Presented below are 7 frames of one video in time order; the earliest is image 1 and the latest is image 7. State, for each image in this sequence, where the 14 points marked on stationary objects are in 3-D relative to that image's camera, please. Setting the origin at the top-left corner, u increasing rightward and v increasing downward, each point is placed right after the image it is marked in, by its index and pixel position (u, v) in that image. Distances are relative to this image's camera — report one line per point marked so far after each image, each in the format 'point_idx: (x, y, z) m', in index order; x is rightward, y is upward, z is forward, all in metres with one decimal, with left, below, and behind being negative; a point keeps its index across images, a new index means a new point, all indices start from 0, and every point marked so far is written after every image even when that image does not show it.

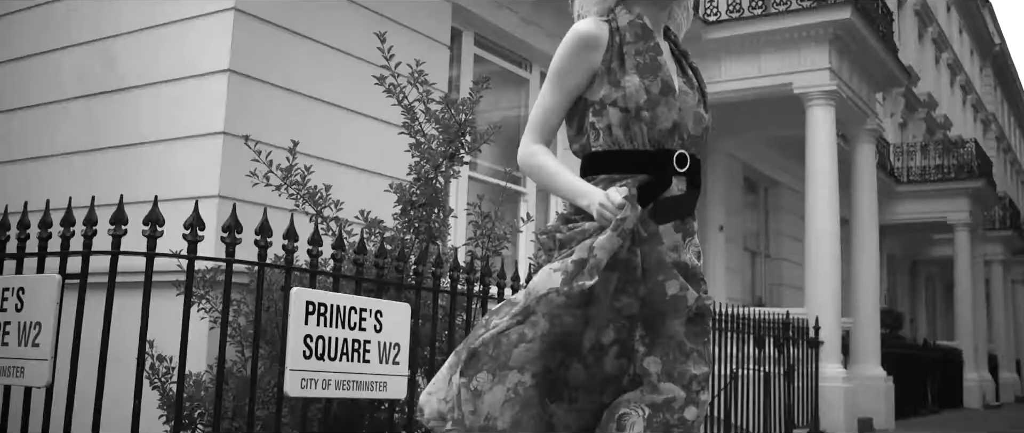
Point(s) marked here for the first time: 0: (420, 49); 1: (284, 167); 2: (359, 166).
0: (-0.6, +1.0, +7.4) m
1: (-0.9, +0.2, +4.8) m
2: (-0.9, +0.3, +6.8) m
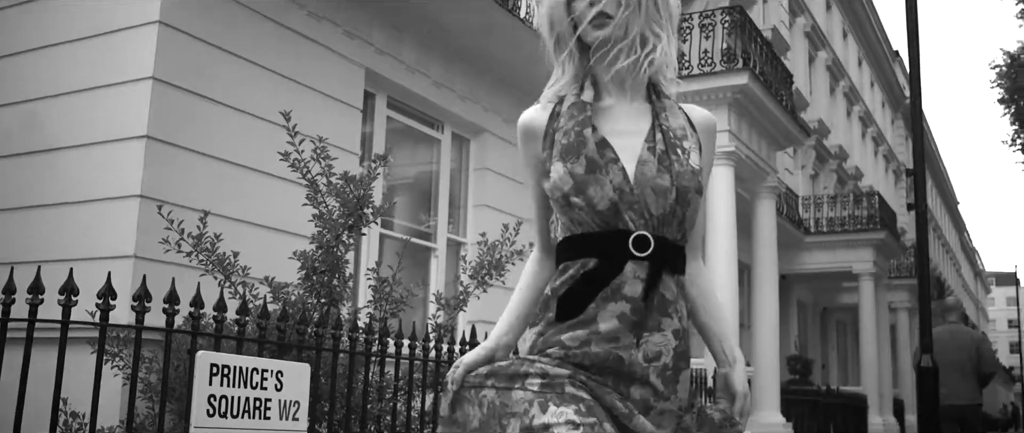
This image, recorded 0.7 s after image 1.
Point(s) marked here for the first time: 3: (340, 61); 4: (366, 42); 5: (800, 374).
0: (-1.2, +0.7, +7.8) m
1: (-1.4, -0.1, +5.1) m
2: (-1.4, -0.1, +7.1) m
3: (-1.1, +1.0, +8.0) m
4: (-1.0, +1.2, +8.3) m
5: (+4.7, -2.6, +19.6) m
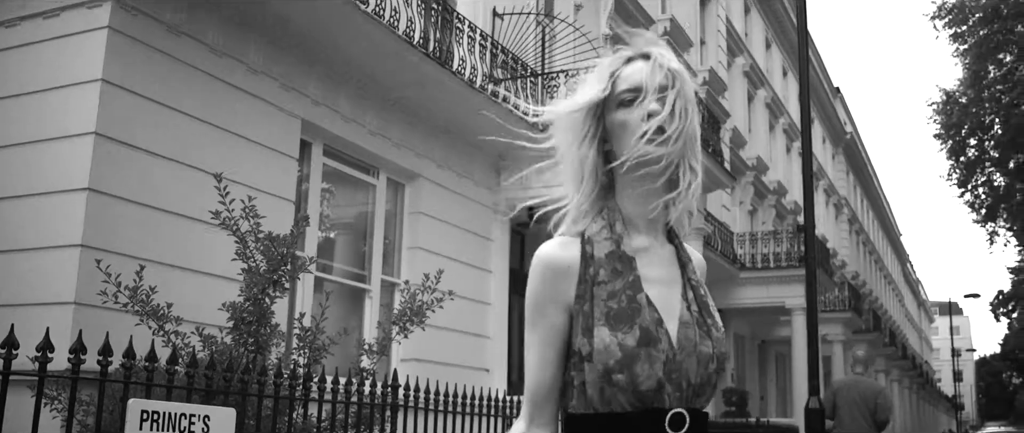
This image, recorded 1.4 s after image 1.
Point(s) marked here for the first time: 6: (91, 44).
0: (-1.7, +0.4, +8.2) m
1: (-1.8, -0.3, +5.5) m
2: (-1.9, -0.3, +7.5) m
3: (-1.7, +0.7, +8.4) m
4: (-1.5, +0.9, +8.7) m
5: (+3.8, -3.2, +20.1) m
6: (-2.4, +1.0, +6.9) m
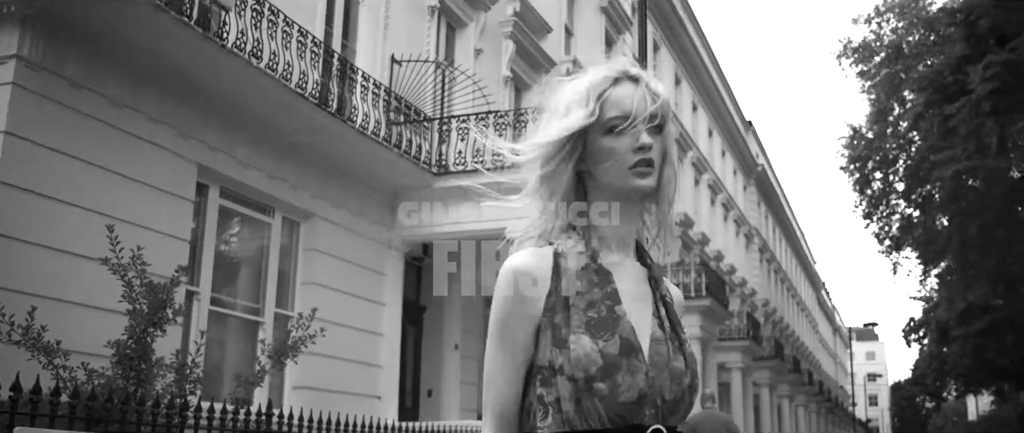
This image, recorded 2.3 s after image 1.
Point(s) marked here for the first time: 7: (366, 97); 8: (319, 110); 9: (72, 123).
0: (-2.6, +0.1, +8.9) m
1: (-2.5, -0.6, +6.1) m
2: (-2.8, -0.6, +8.1) m
3: (-2.6, +0.4, +9.1) m
4: (-2.5, +0.6, +9.4) m
5: (+2.1, -3.8, +21.0) m
6: (-3.3, +0.7, +7.5) m
7: (-1.4, +1.1, +11.5) m
8: (-1.6, +0.9, +9.9) m
9: (-3.0, +0.6, +8.0) m
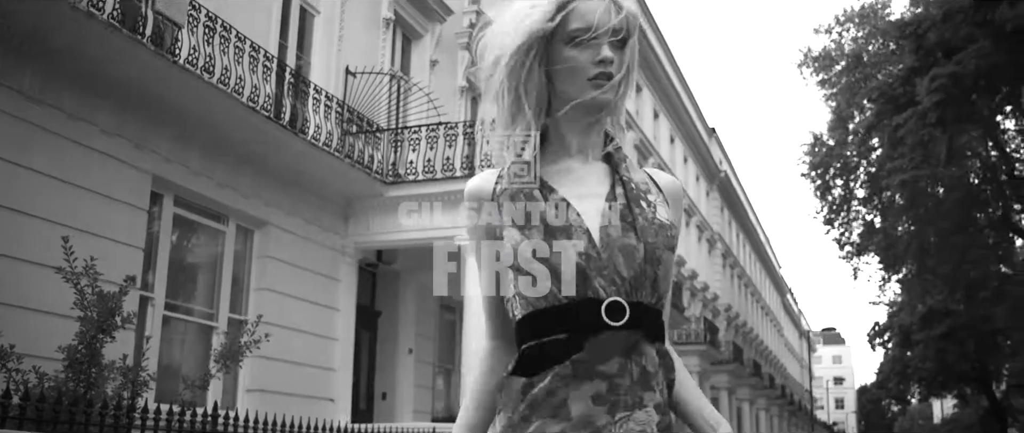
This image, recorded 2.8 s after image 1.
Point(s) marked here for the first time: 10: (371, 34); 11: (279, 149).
0: (-3.0, 0.0, +9.2) m
1: (-2.9, -0.6, +6.5) m
2: (-3.2, -0.7, +8.4) m
3: (-3.0, +0.4, +9.4) m
4: (-2.9, +0.5, +9.7) m
5: (+1.4, -3.9, +21.4) m
6: (-3.7, +0.7, +7.8) m
7: (-1.9, +1.1, +11.9) m
8: (-2.1, +0.8, +10.2) m
9: (-3.4, +0.6, +8.3) m
10: (-1.7, +2.1, +14.0) m
11: (-2.1, +0.6, +10.9) m
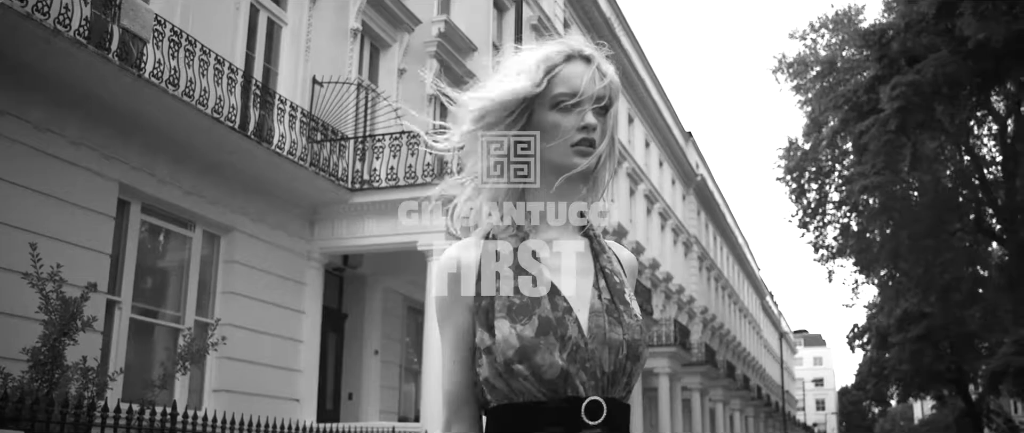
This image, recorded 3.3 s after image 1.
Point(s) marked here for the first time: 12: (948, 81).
0: (-3.4, 0.0, +9.6) m
1: (-3.3, -0.7, +6.8) m
2: (-3.6, -0.7, +8.8) m
3: (-3.4, +0.3, +9.8) m
4: (-3.3, +0.5, +10.1) m
5: (+0.8, -4.0, +21.8) m
6: (-4.0, +0.6, +8.2) m
7: (-2.3, +1.0, +12.3) m
8: (-2.5, +0.7, +10.6) m
9: (-3.8, +0.5, +8.7) m
10: (-2.1, +2.1, +14.4) m
11: (-2.5, +0.6, +11.3) m
12: (+6.9, +2.1, +18.7) m
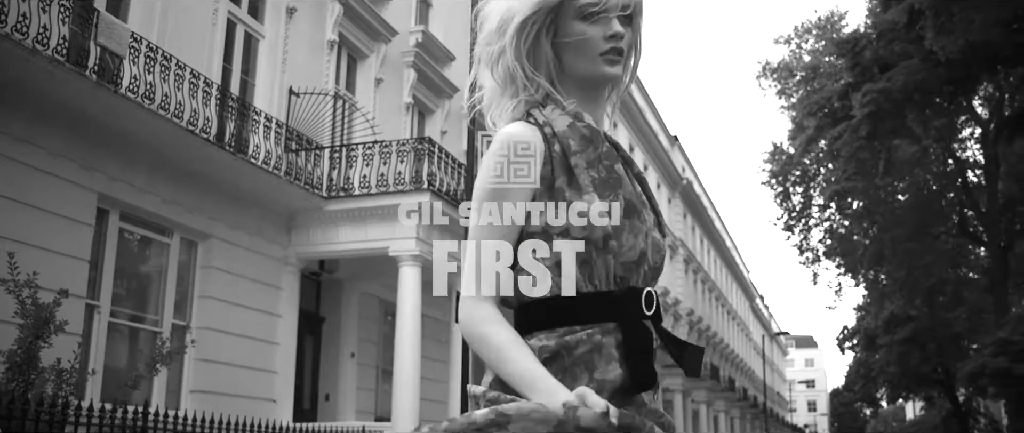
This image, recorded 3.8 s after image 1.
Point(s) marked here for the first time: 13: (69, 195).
0: (-3.8, -0.1, +10.0) m
1: (-3.6, -0.7, +7.3) m
2: (-3.9, -0.8, +9.3) m
3: (-3.7, +0.2, +10.2) m
4: (-3.7, +0.4, +10.6) m
5: (+0.5, -4.1, +22.3) m
6: (-4.4, +0.6, +8.7) m
7: (-2.7, +0.9, +12.7) m
8: (-2.8, +0.7, +11.1) m
9: (-4.1, +0.4, +9.1) m
10: (-2.5, +2.0, +14.8) m
11: (-2.9, +0.5, +11.8) m
12: (+6.5, +2.1, +19.2) m
13: (-3.8, +0.2, +10.1) m
